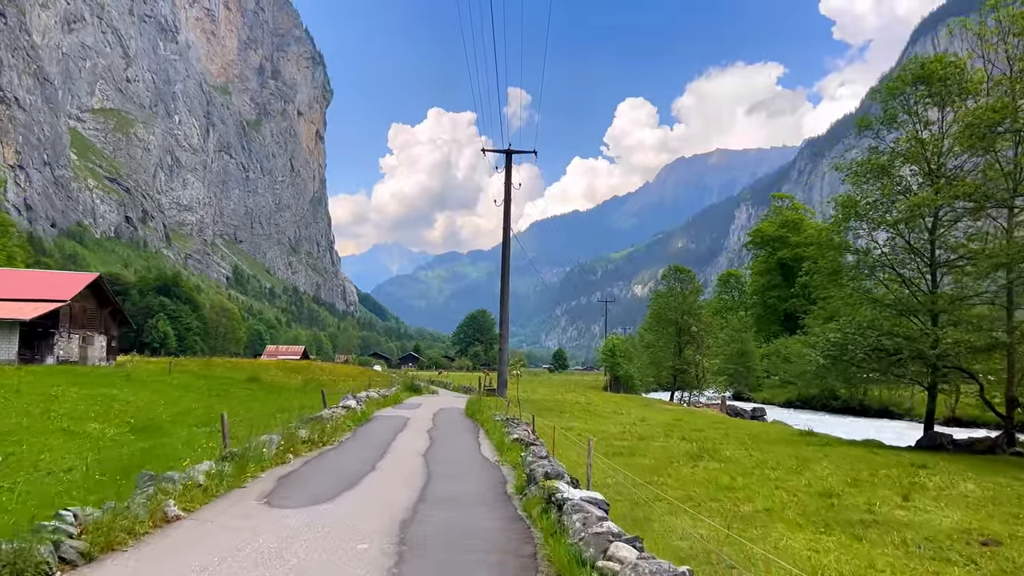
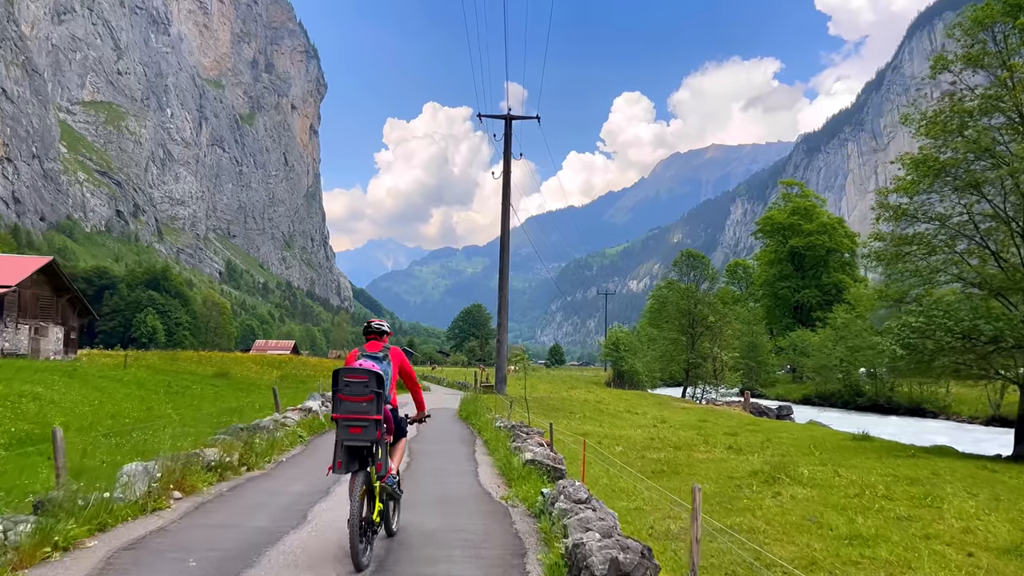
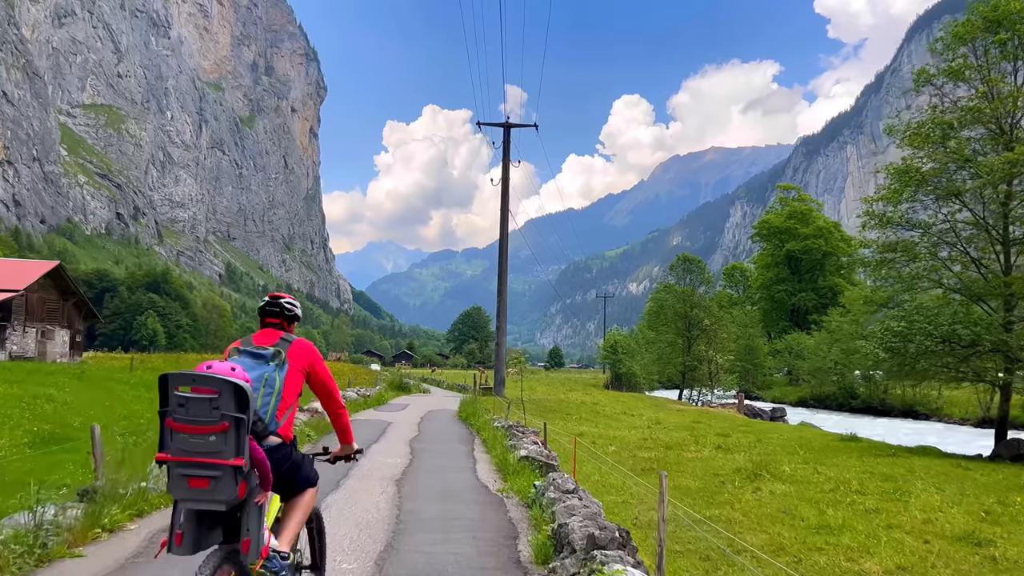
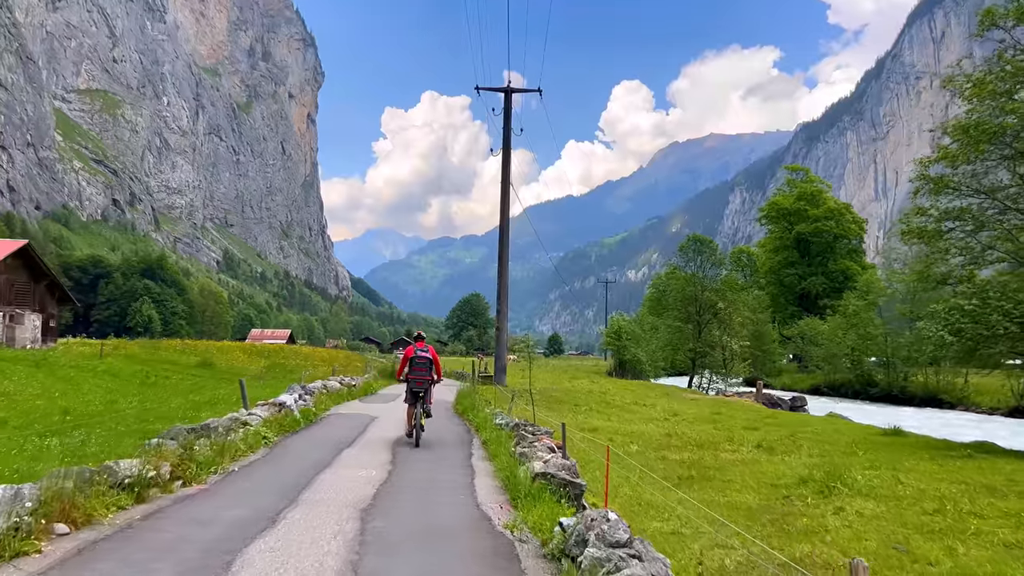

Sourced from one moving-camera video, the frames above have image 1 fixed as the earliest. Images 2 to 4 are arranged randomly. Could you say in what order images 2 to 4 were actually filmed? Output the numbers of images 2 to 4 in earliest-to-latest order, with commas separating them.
3, 2, 4
